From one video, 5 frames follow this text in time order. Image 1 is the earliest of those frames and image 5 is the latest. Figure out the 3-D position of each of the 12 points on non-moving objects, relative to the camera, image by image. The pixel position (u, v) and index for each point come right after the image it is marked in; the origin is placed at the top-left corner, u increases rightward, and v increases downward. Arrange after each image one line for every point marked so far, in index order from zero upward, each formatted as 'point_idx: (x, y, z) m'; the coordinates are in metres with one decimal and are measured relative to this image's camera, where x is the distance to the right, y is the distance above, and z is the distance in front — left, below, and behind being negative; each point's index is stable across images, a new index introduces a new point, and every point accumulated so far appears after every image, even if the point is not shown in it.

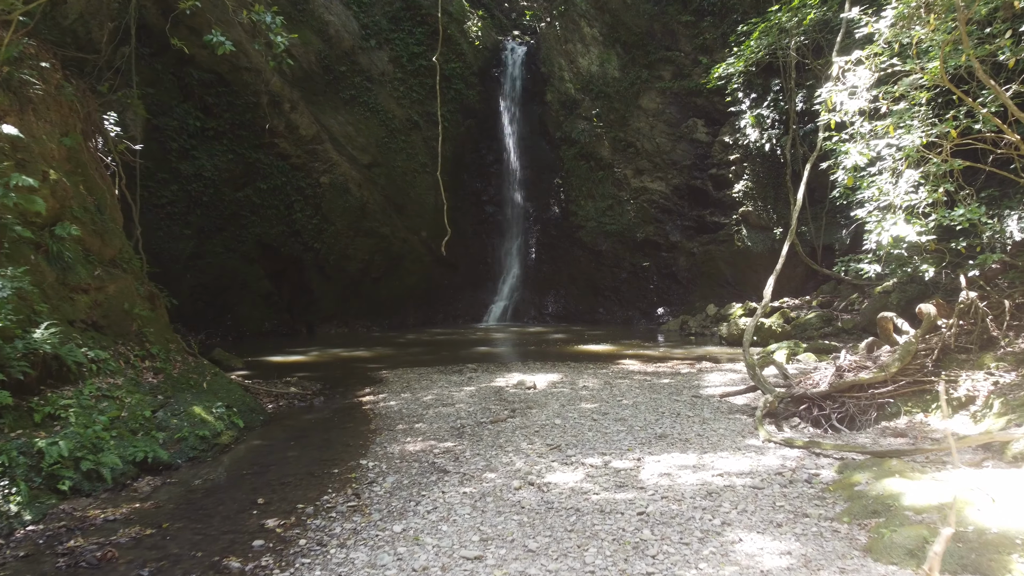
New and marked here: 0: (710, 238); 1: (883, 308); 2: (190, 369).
0: (+4.0, +1.0, +15.6) m
1: (+4.6, -0.3, +9.6) m
2: (-2.4, -0.6, +5.7) m
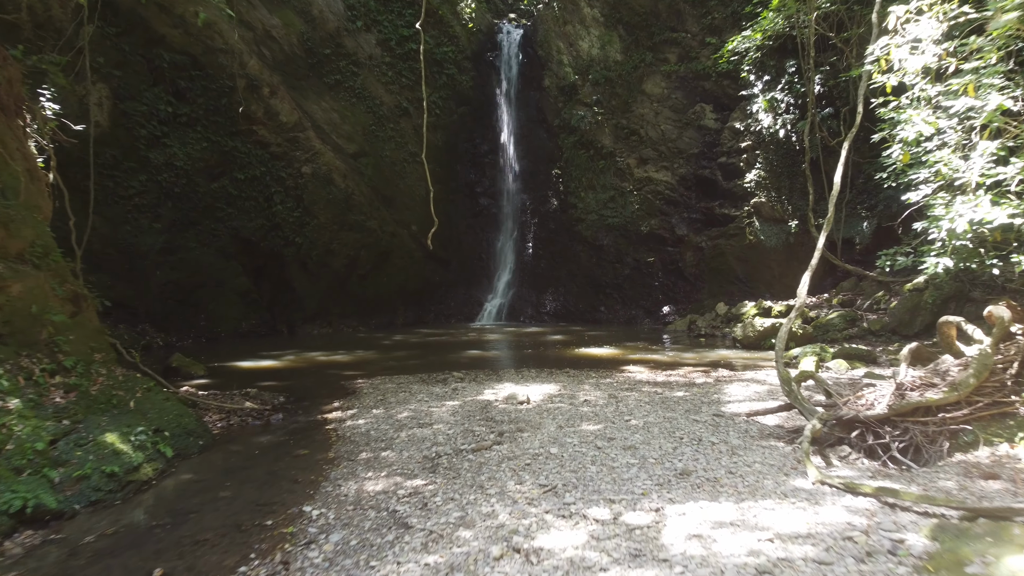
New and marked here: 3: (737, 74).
0: (+3.9, +1.1, +14.6) m
1: (+4.5, -0.2, +8.7) m
2: (-2.5, -0.6, +4.8) m
3: (+4.5, +4.3, +15.4) m
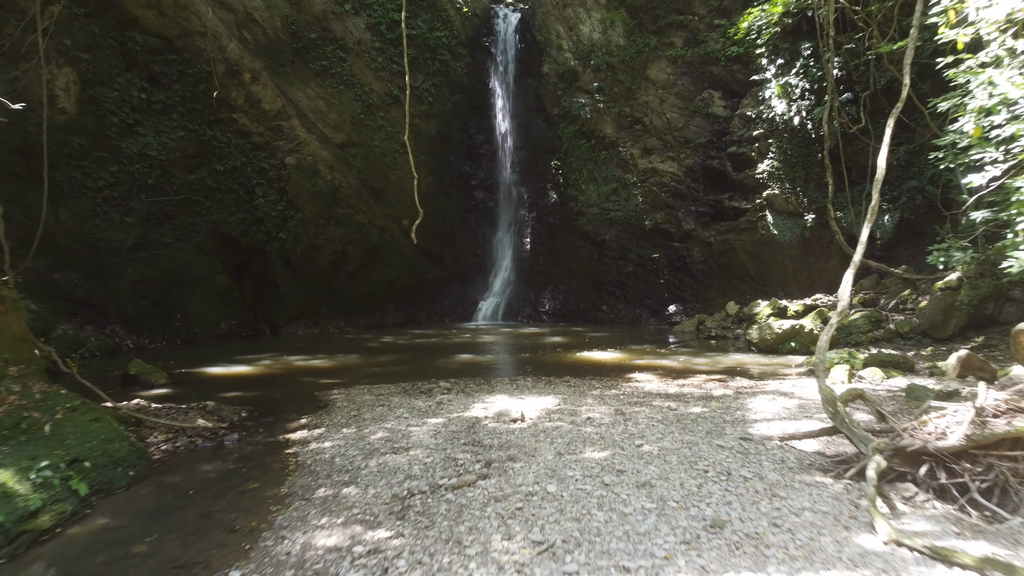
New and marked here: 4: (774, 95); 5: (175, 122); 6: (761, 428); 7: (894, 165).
0: (+3.8, +1.1, +13.9) m
1: (+4.5, -0.2, +8.0) m
2: (-2.5, -0.6, +4.0) m
3: (+4.4, +4.3, +14.6) m
4: (+4.4, +3.3, +13.1) m
5: (-4.9, +2.4, +11.3) m
6: (+1.5, -0.8, +4.5) m
7: (+5.3, +1.7, +10.8) m
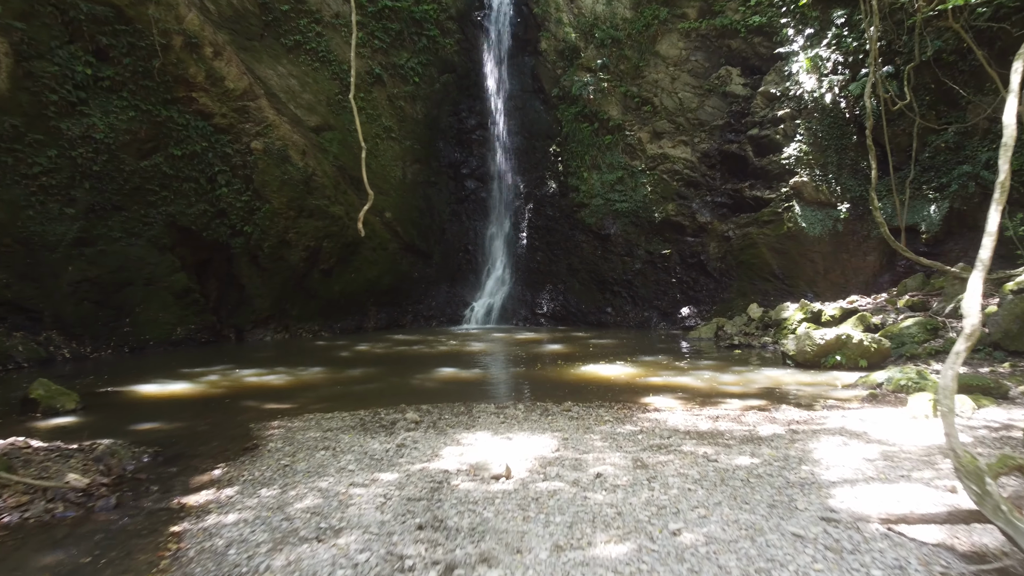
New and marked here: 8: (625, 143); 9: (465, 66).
0: (+3.8, +1.1, +12.5) m
1: (+4.4, -0.2, +6.6) m
2: (-2.6, -0.7, +2.7) m
3: (+4.3, +4.3, +13.2) m
4: (+4.3, +3.3, +11.7) m
5: (-5.0, +2.4, +9.9) m
6: (+1.4, -0.9, +3.2) m
7: (+5.2, +1.7, +9.5) m
8: (+2.1, +2.7, +14.4) m
9: (-0.9, +4.2, +15.0) m
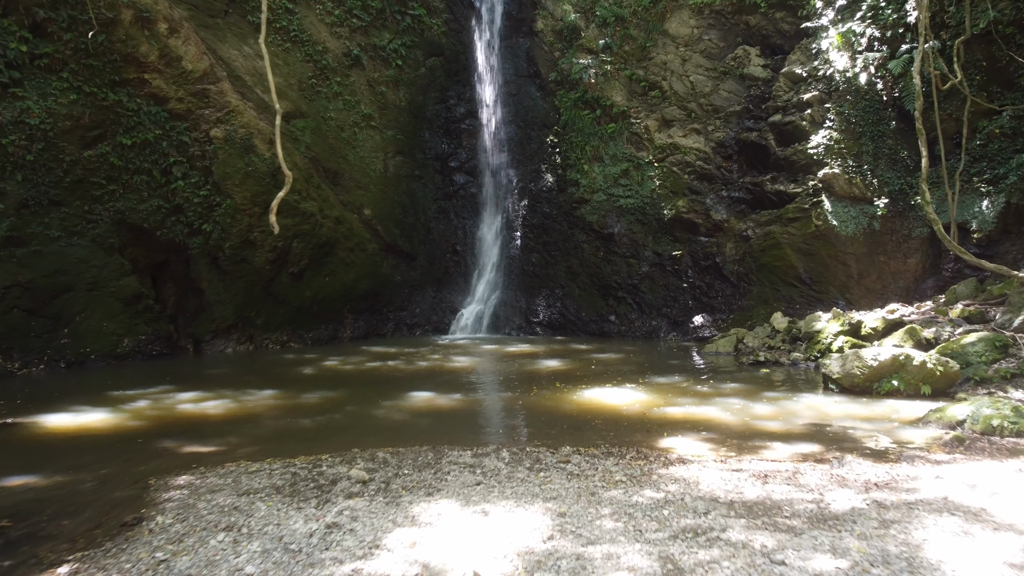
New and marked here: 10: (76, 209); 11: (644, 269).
0: (+3.7, +1.0, +11.3) m
1: (+4.3, -0.3, +5.4) m
2: (-2.7, -0.7, +1.5) m
3: (+4.2, +4.3, +12.0) m
4: (+4.2, +3.2, +10.5) m
5: (-5.1, +2.3, +8.7) m
6: (+1.3, -0.9, +2.0) m
7: (+5.1, +1.6, +8.2) m
8: (+2.0, +2.6, +13.1) m
9: (-1.0, +4.1, +13.7) m
10: (-5.1, +0.9, +8.9) m
11: (+2.1, +0.3, +12.9) m
